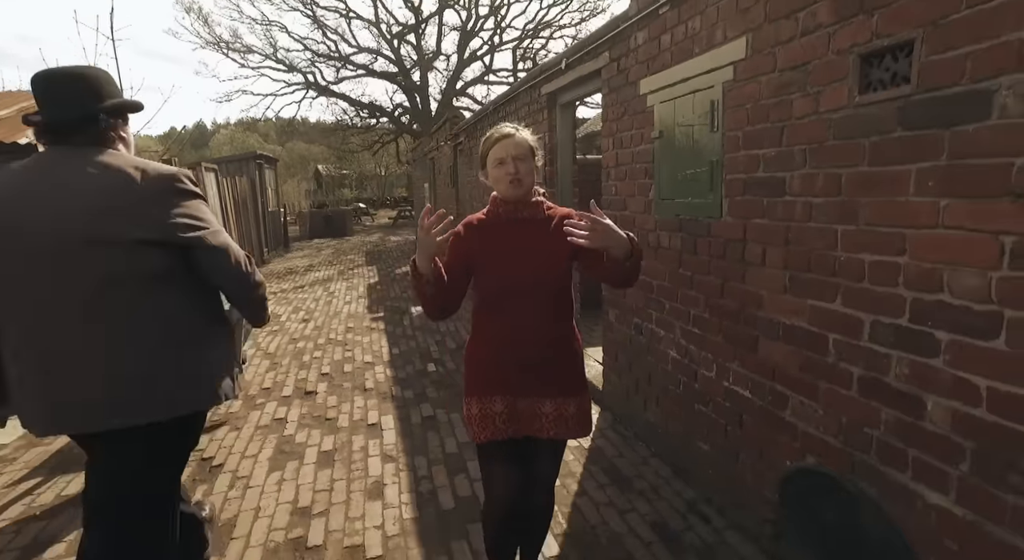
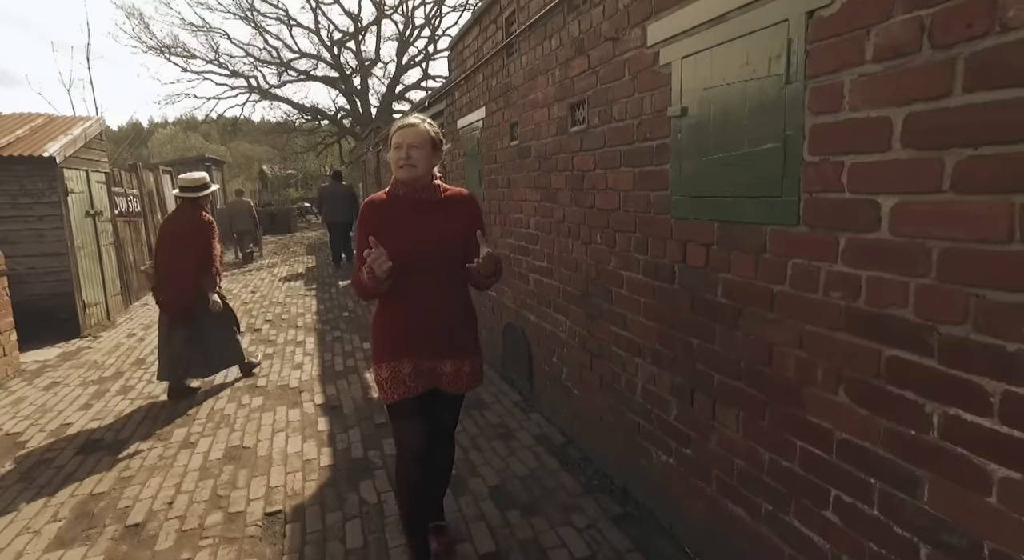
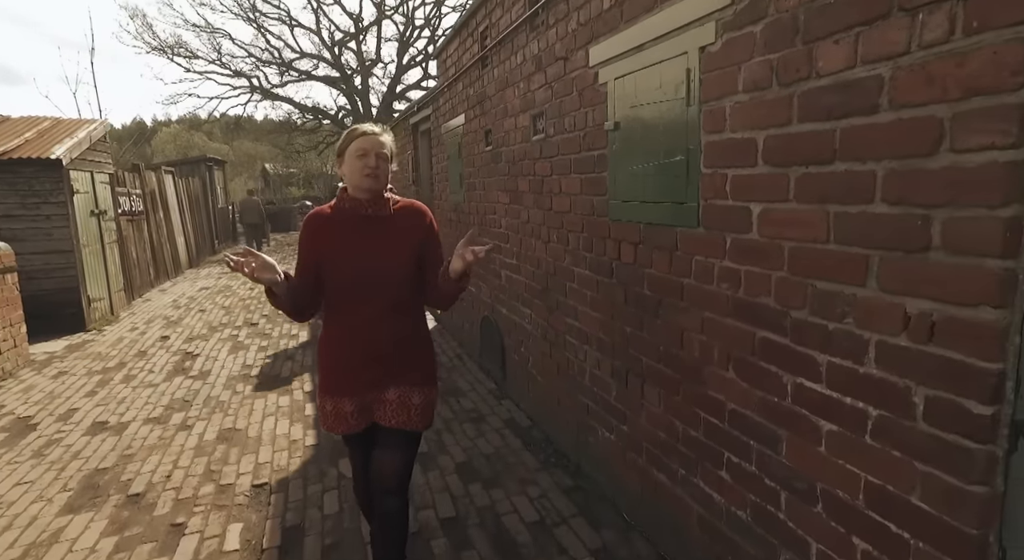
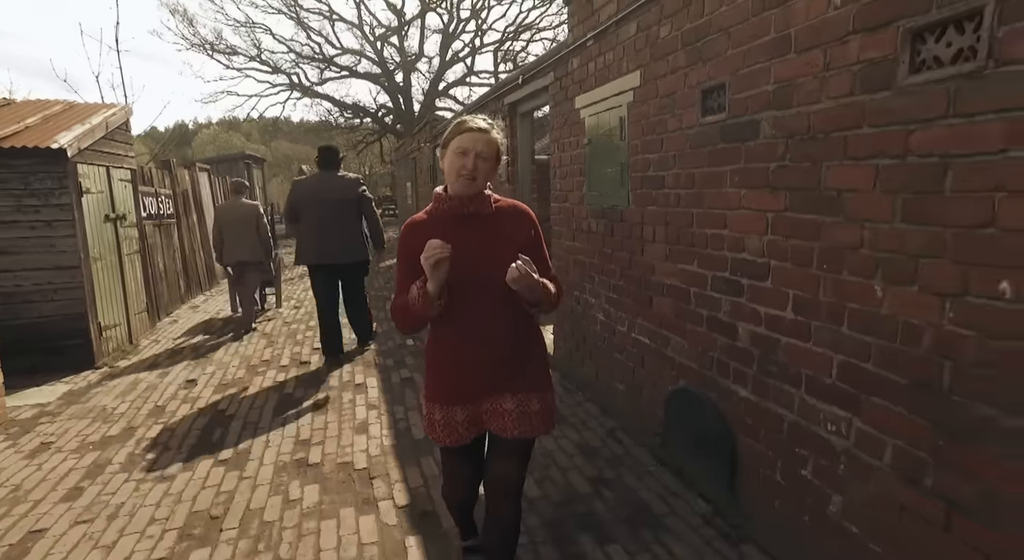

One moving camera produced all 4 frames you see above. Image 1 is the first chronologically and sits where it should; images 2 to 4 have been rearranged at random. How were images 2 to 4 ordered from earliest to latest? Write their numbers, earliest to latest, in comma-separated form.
4, 2, 3
